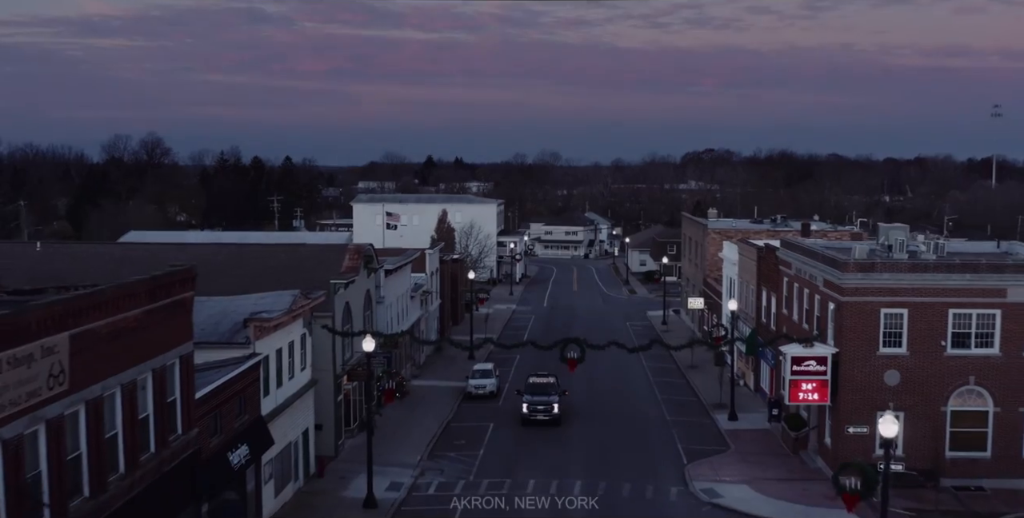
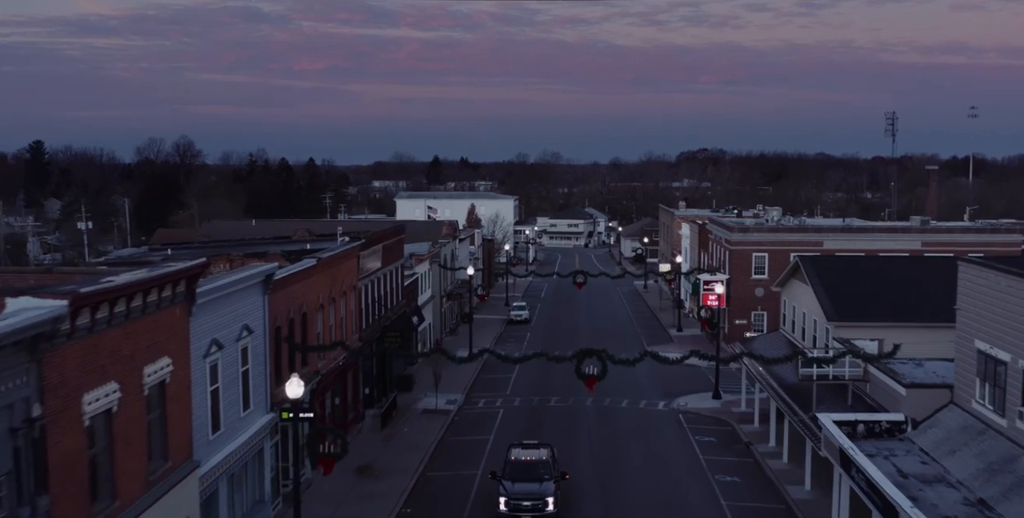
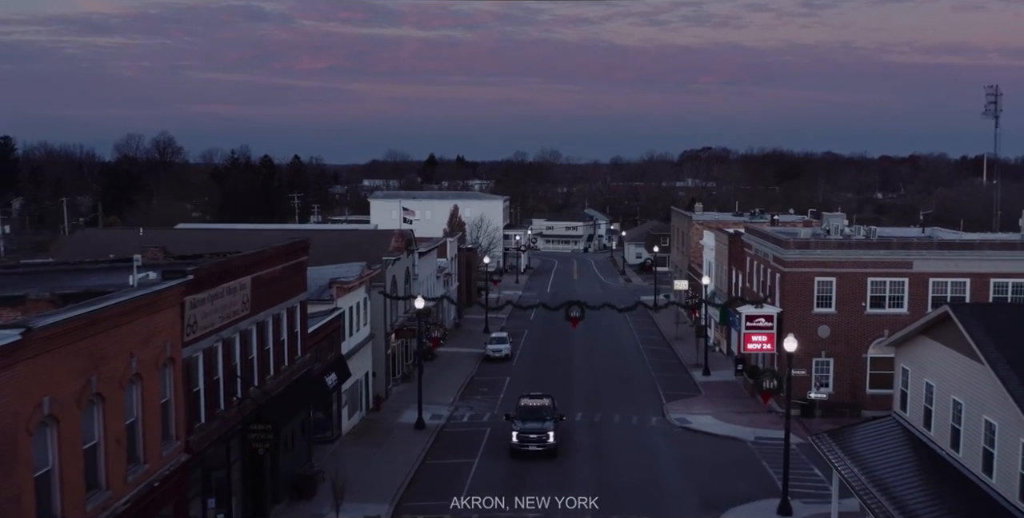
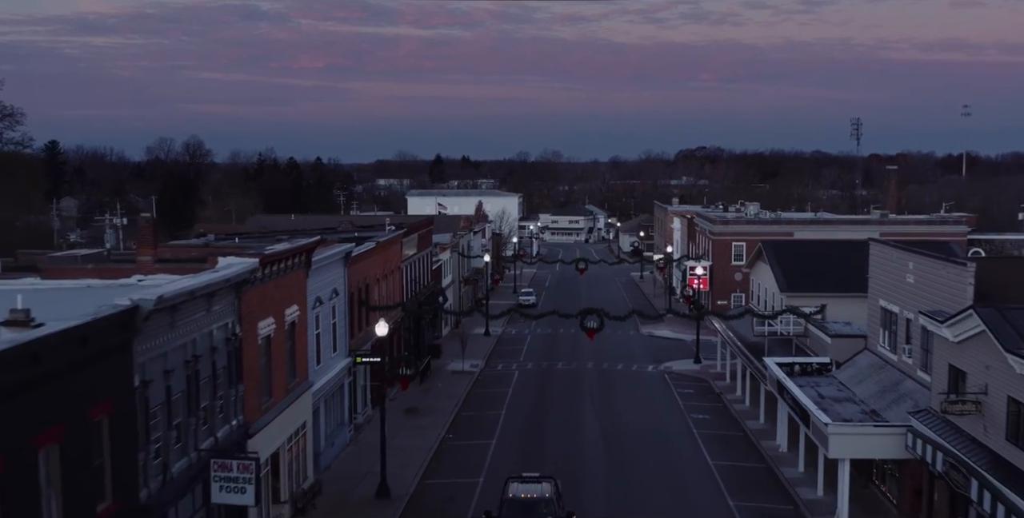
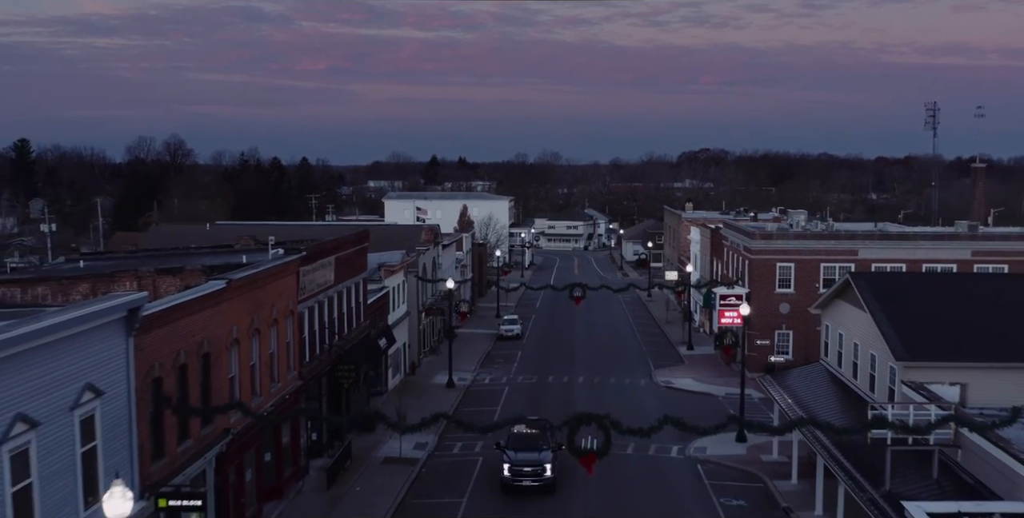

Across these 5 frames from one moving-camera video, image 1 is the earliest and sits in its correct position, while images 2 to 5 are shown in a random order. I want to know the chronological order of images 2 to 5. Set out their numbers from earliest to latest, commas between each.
3, 5, 2, 4
